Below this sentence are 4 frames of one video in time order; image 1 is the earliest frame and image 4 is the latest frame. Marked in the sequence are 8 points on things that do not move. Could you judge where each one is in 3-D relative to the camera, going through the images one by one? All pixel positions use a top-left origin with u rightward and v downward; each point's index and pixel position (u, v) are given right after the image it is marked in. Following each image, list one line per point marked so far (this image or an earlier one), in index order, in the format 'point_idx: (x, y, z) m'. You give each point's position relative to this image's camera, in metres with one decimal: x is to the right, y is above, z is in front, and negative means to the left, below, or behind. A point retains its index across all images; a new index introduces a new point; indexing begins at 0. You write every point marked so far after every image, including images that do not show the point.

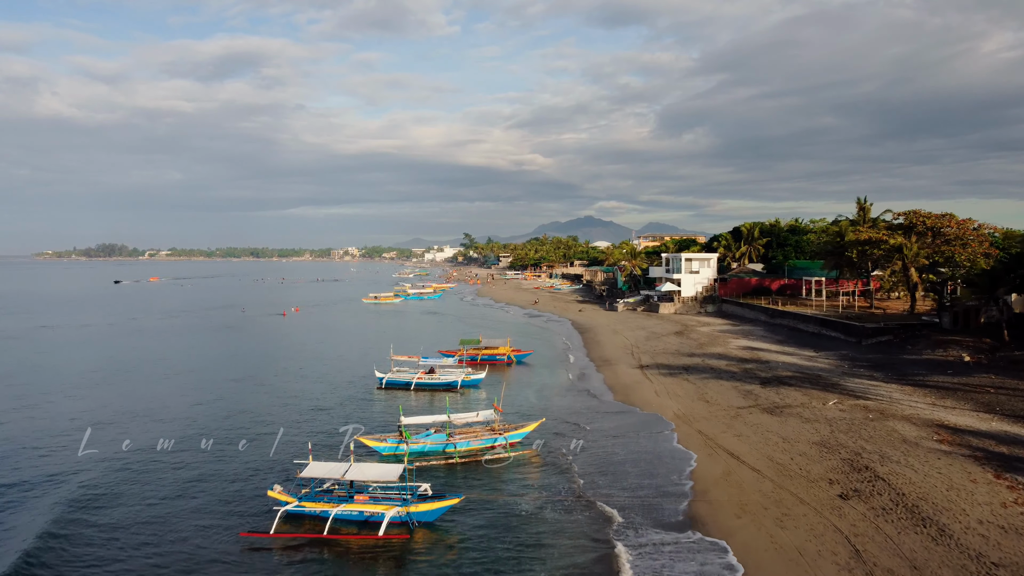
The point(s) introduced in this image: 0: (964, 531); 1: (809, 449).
0: (+10.6, -5.7, +13.7) m
1: (+10.1, -5.5, +20.0) m
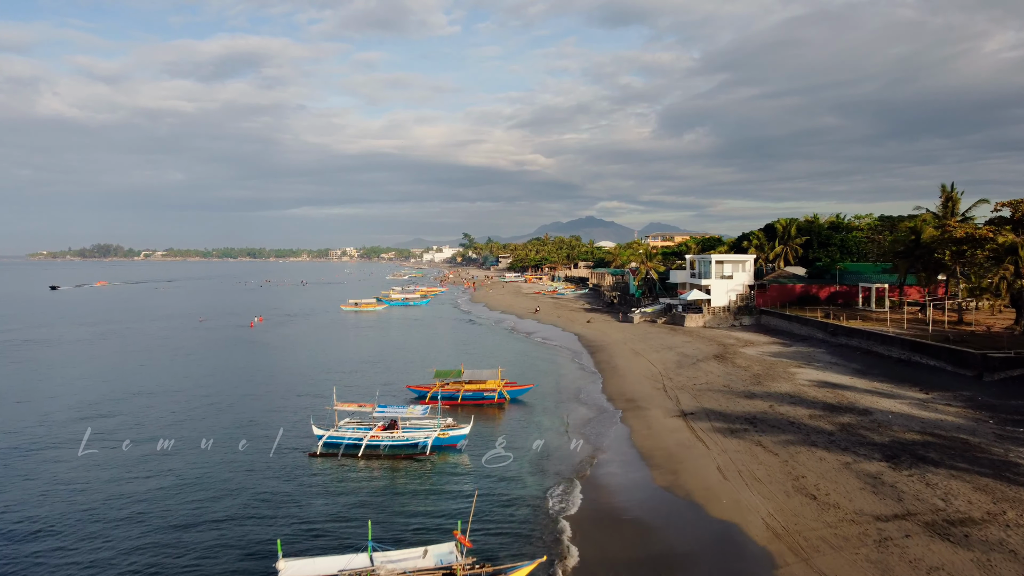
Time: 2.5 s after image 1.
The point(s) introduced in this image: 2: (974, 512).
0: (+10.1, -6.4, +3.3) m
1: (+9.7, -6.2, +9.6) m
2: (+11.8, -5.7, +15.0) m
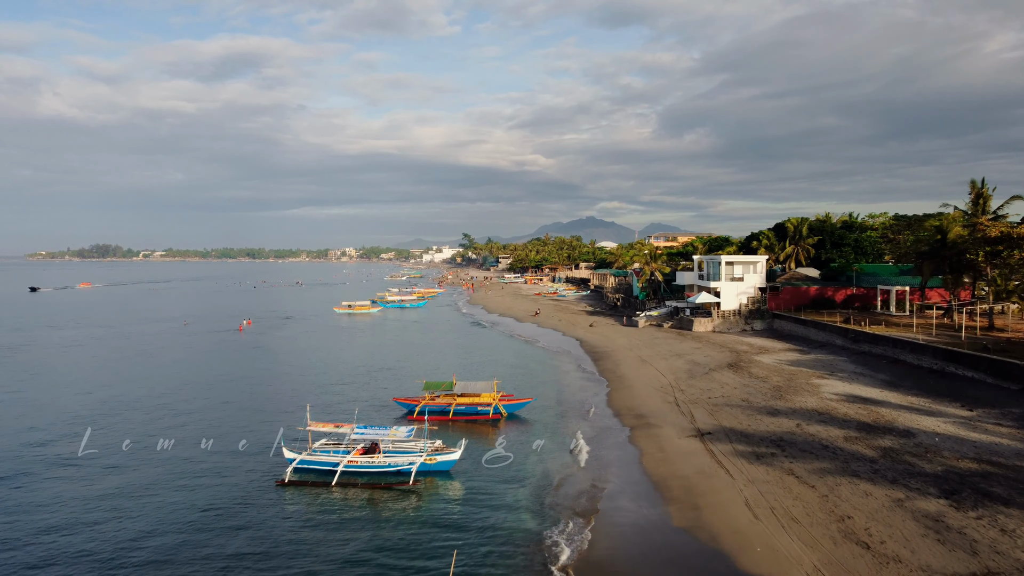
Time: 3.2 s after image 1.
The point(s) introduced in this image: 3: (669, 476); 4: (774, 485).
0: (+9.9, -6.6, +0.5) m
1: (+9.5, -6.4, +6.8) m
2: (+11.6, -5.9, +12.2) m
3: (+5.4, -6.3, +19.8) m
4: (+8.1, -6.1, +18.0) m
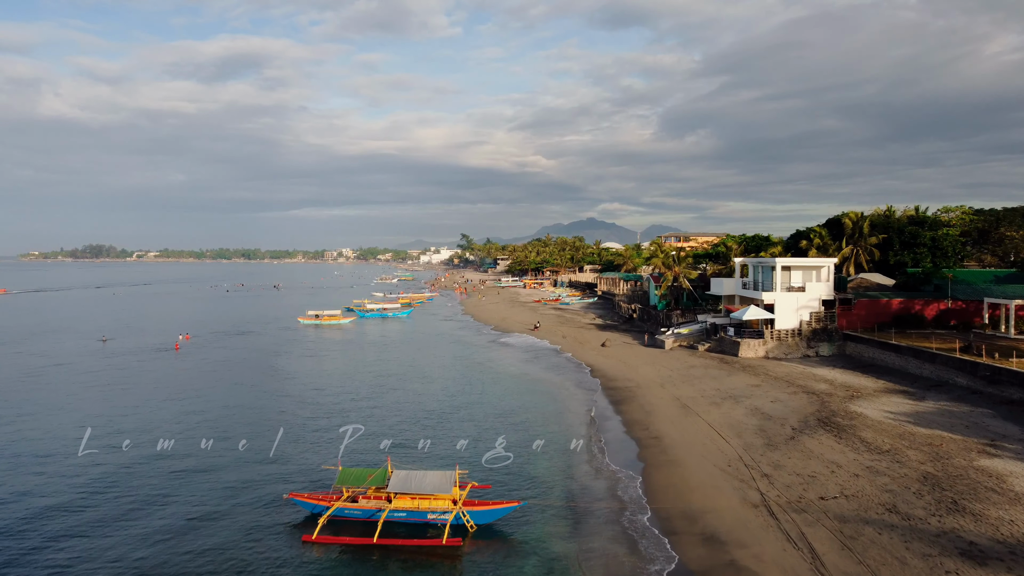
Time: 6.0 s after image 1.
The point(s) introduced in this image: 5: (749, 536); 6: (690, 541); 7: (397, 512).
0: (+9.2, -7.2, -11.0) m
1: (+8.8, -7.1, -4.7) m
2: (+10.9, -6.6, +0.7) m
3: (+4.7, -7.0, +8.3) m
4: (+7.4, -6.8, +6.4) m
5: (+6.2, -6.4, +15.3) m
6: (+4.6, -6.6, +15.4) m
7: (-3.1, -6.3, +16.1) m
